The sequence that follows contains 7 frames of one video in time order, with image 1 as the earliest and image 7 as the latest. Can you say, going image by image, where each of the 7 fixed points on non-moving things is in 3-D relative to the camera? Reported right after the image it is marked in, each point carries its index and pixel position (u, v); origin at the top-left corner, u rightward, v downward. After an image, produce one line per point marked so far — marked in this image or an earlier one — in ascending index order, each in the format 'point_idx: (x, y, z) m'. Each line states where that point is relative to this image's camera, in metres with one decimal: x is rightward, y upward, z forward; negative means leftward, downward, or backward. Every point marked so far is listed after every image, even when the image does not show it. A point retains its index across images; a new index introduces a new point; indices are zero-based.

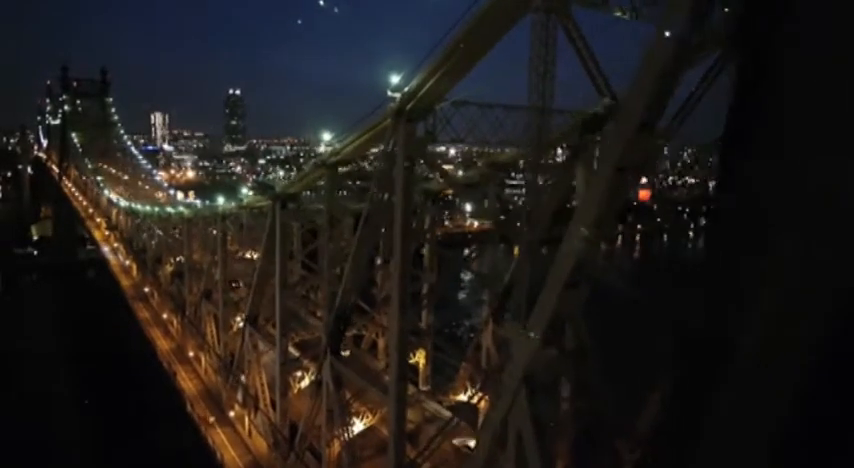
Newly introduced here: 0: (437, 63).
0: (+0.1, +0.9, +4.2) m
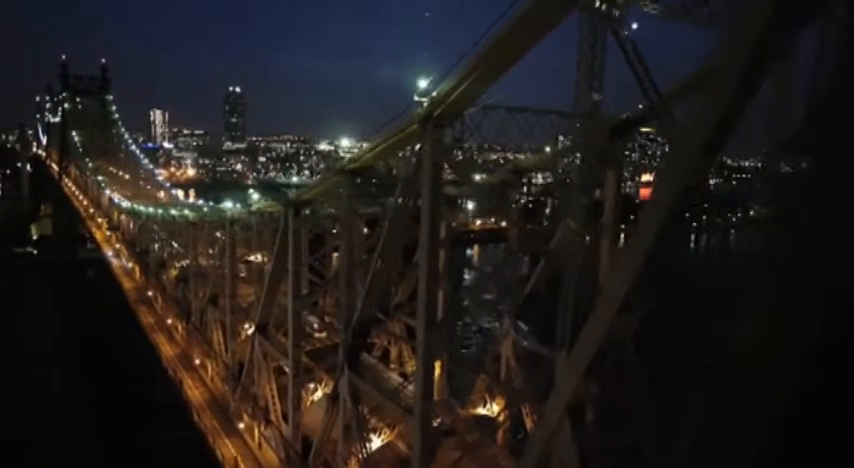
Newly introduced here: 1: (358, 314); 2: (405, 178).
0: (+0.3, +0.9, +4.0) m
1: (-0.5, -0.6, +5.3) m
2: (-0.1, +0.3, +4.7) m
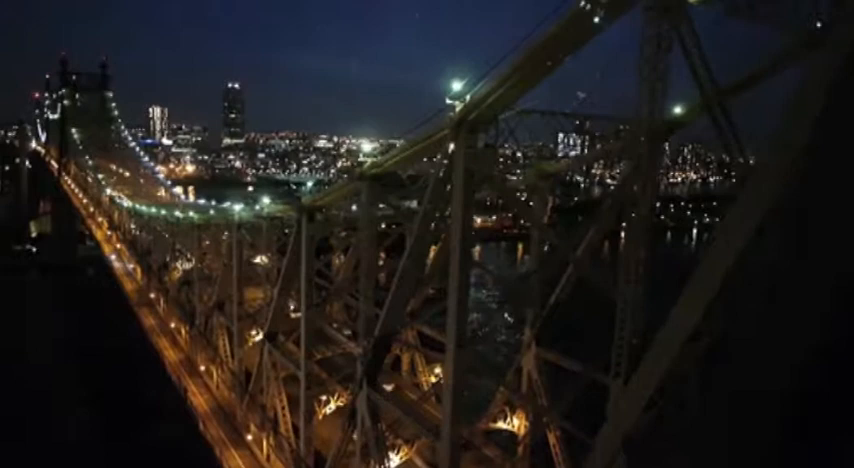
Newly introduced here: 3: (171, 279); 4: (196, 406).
0: (+0.4, +0.8, +3.7) m
1: (-0.3, -0.6, +5.1) m
2: (0.0, +0.3, +4.4) m
3: (-4.5, -0.8, +13.3) m
4: (-2.7, -2.0, +8.9) m
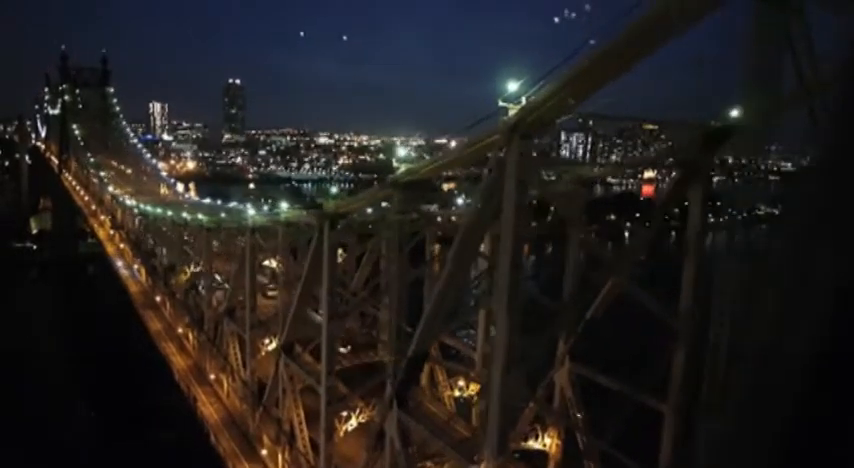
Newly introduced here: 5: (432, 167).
0: (+0.7, +0.7, +3.3) m
1: (-0.1, -0.7, +4.7) m
2: (+0.3, +0.2, +4.0) m
3: (-4.3, -0.8, +12.9) m
4: (-2.5, -2.1, +8.5) m
5: (0.0, +0.4, +4.5) m
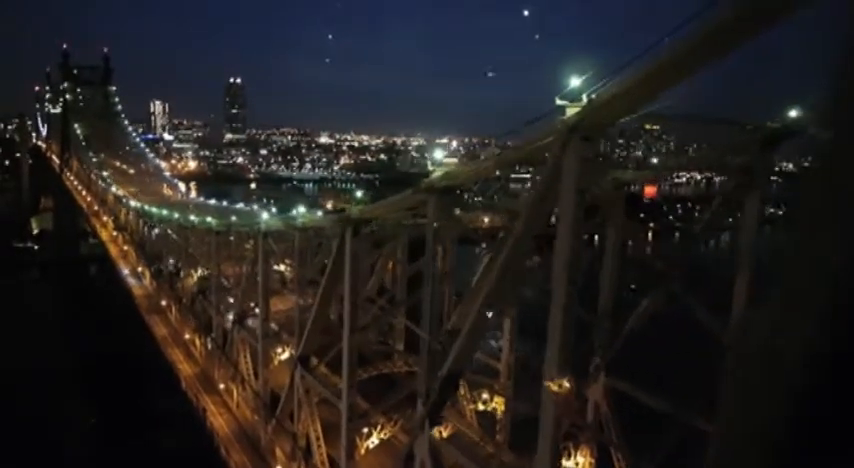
0: (+0.9, +0.7, +3.0) m
1: (+0.1, -0.8, +4.4) m
2: (+0.5, +0.1, +3.7) m
3: (-4.1, -0.9, +12.6) m
4: (-2.3, -2.1, +8.2) m
5: (+0.2, +0.3, +4.1) m
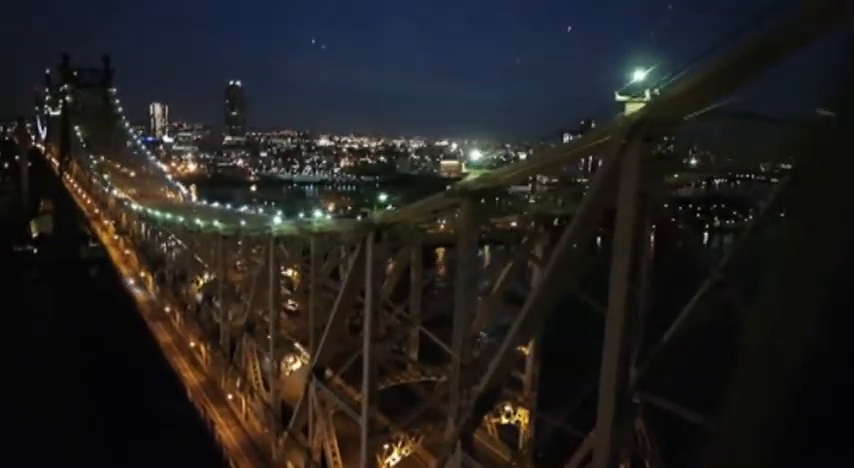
0: (+1.0, +0.6, +2.7) m
1: (+0.3, -0.8, +4.1) m
2: (+0.7, +0.1, +3.4) m
3: (-3.9, -0.9, +12.3) m
4: (-2.1, -2.2, +7.9) m
5: (+0.4, +0.3, +3.8) m
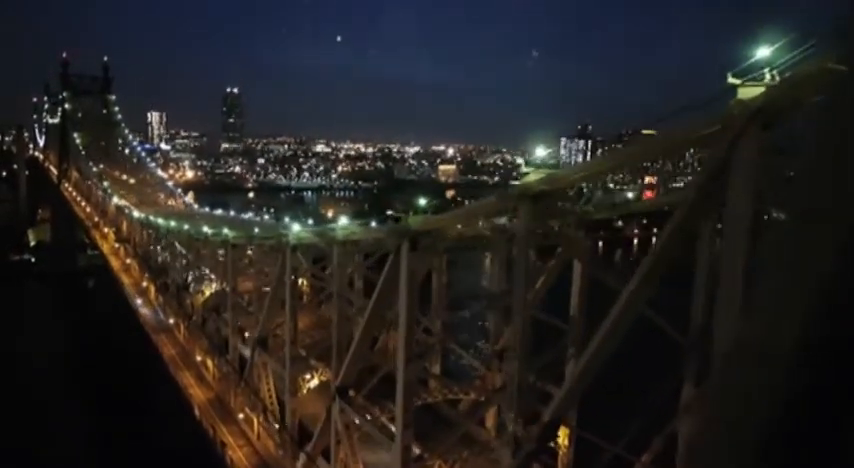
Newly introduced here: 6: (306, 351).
0: (+1.3, +0.6, +2.2) m
1: (+0.6, -0.8, +3.6) m
2: (+0.9, +0.1, +2.9) m
3: (-3.7, -1.1, +11.8) m
4: (-1.9, -2.2, +7.4) m
5: (+0.7, +0.3, +3.4) m
6: (-1.2, -1.2, +7.5) m
